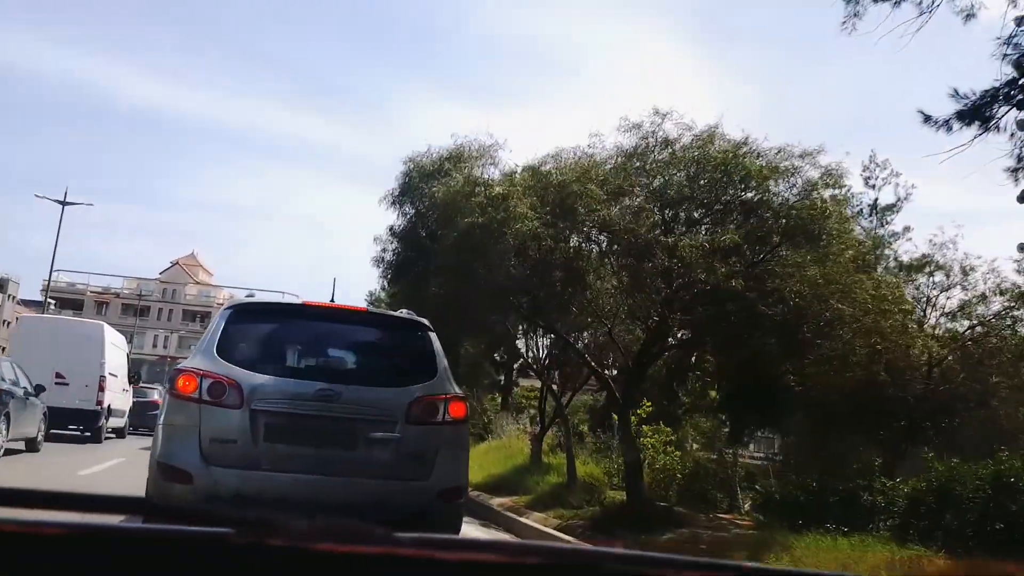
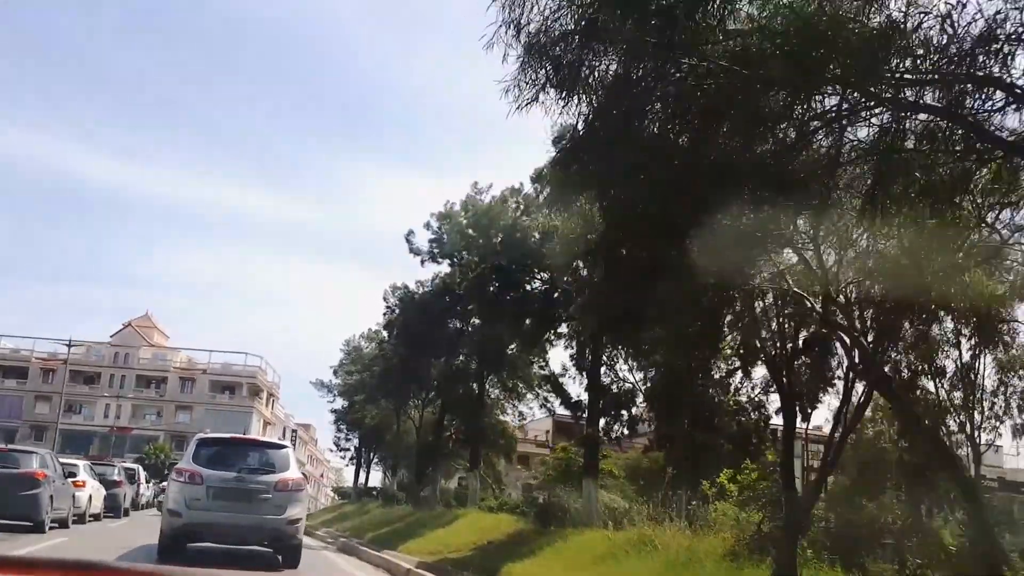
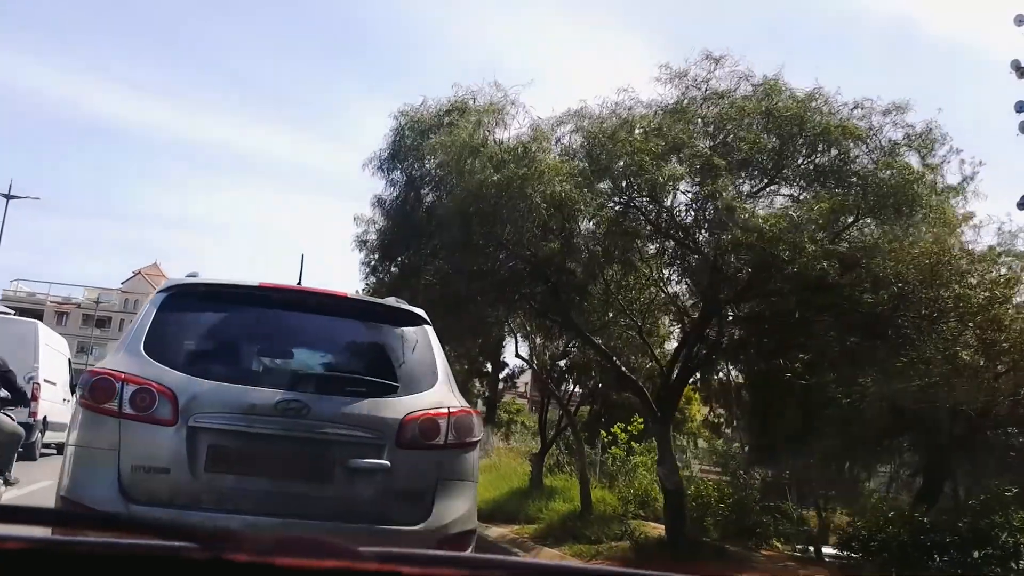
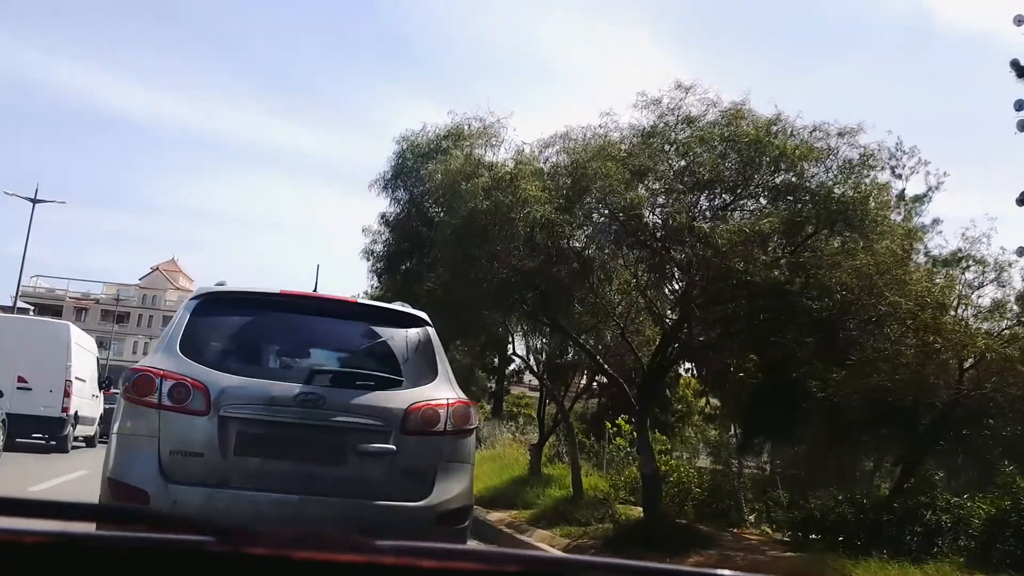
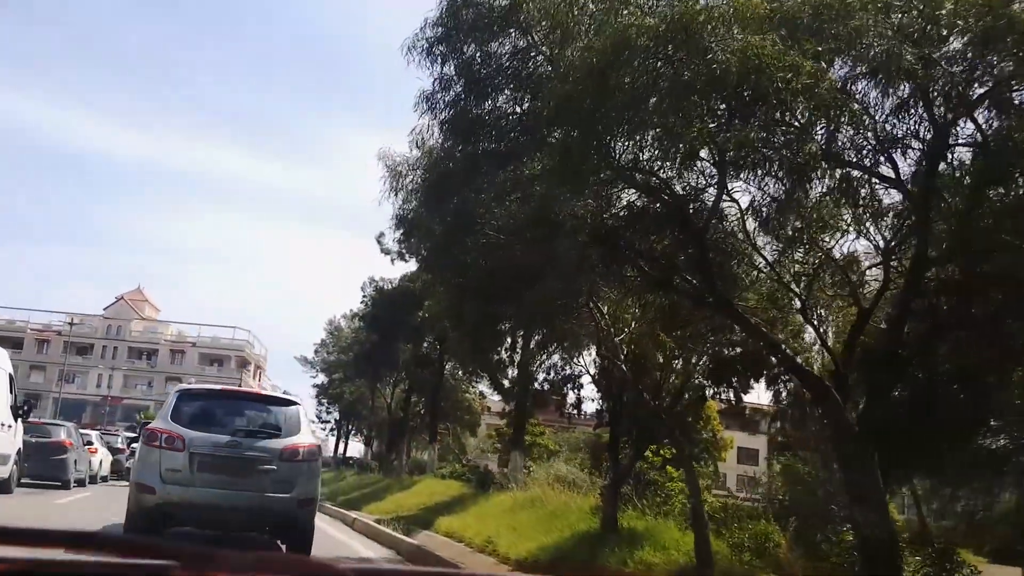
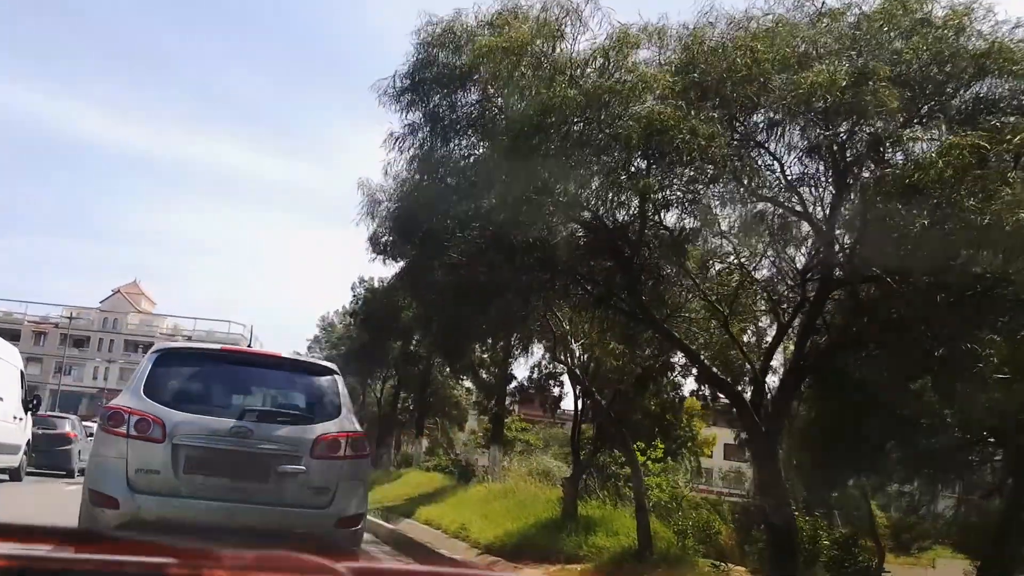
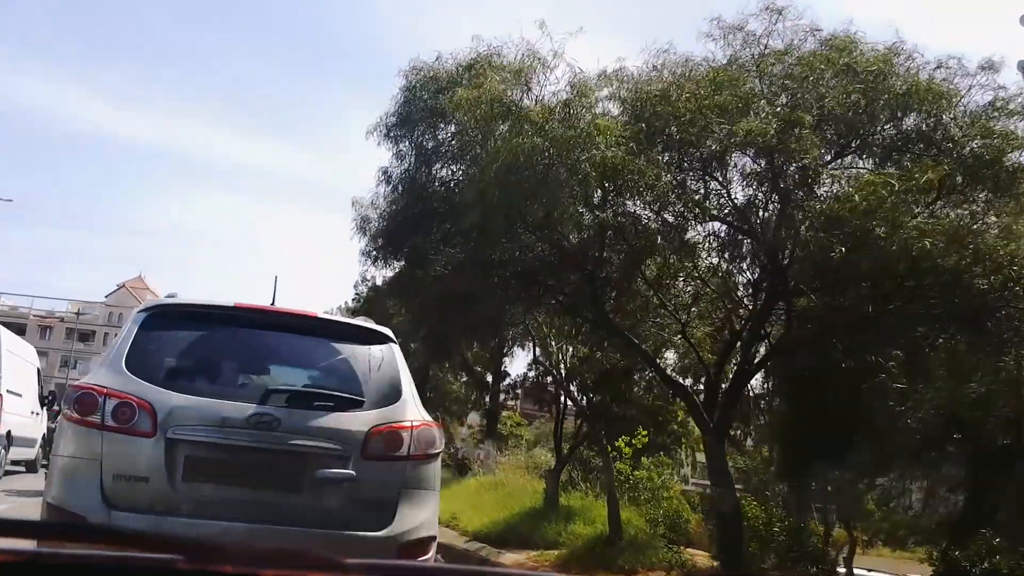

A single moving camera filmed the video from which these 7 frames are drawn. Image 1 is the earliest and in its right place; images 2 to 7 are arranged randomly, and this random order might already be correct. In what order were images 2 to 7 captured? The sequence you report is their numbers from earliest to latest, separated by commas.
4, 3, 7, 6, 5, 2
